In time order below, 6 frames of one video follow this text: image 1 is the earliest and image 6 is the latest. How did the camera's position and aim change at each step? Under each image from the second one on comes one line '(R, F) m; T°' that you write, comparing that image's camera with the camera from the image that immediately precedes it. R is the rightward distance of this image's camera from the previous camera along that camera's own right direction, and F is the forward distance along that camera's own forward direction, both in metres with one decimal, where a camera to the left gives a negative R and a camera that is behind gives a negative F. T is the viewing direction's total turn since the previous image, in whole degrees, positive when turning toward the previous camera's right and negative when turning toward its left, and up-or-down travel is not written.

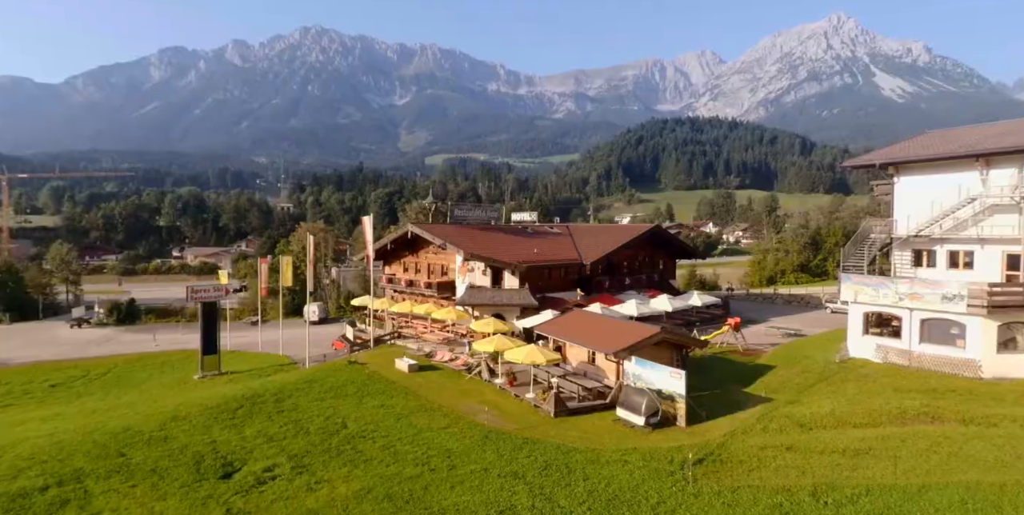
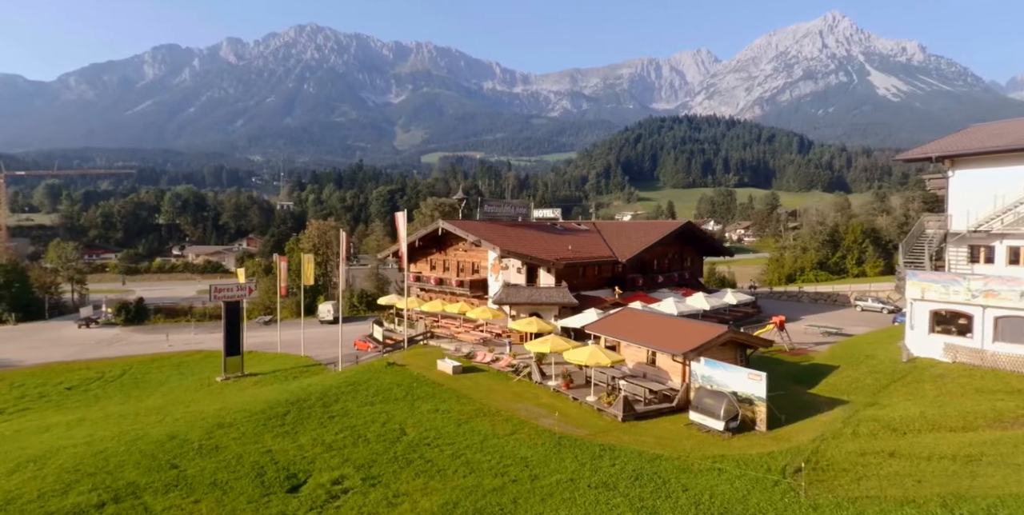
(-2.5, +1.3) m; +1°
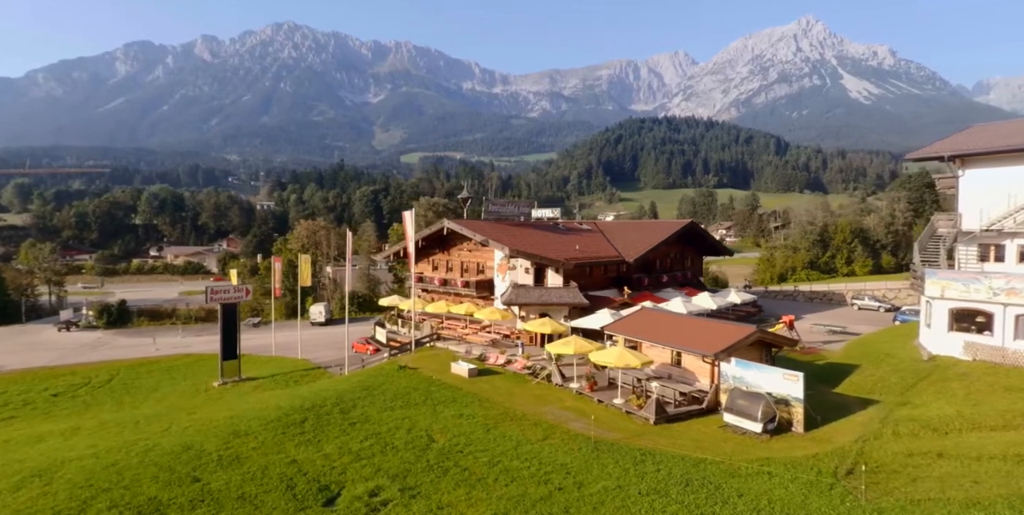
(-1.7, +0.7) m; +2°
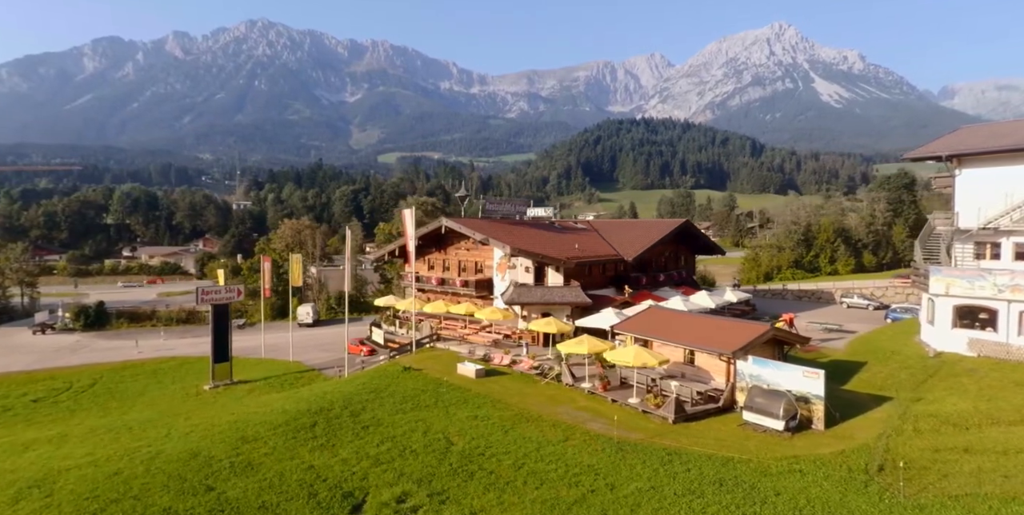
(-1.4, +0.5) m; +2°
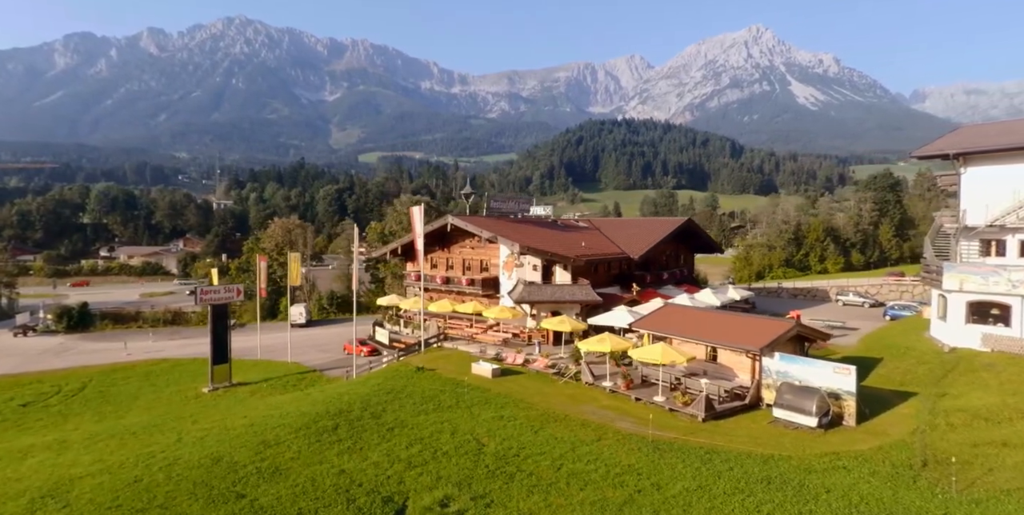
(-1.6, +0.5) m; +2°
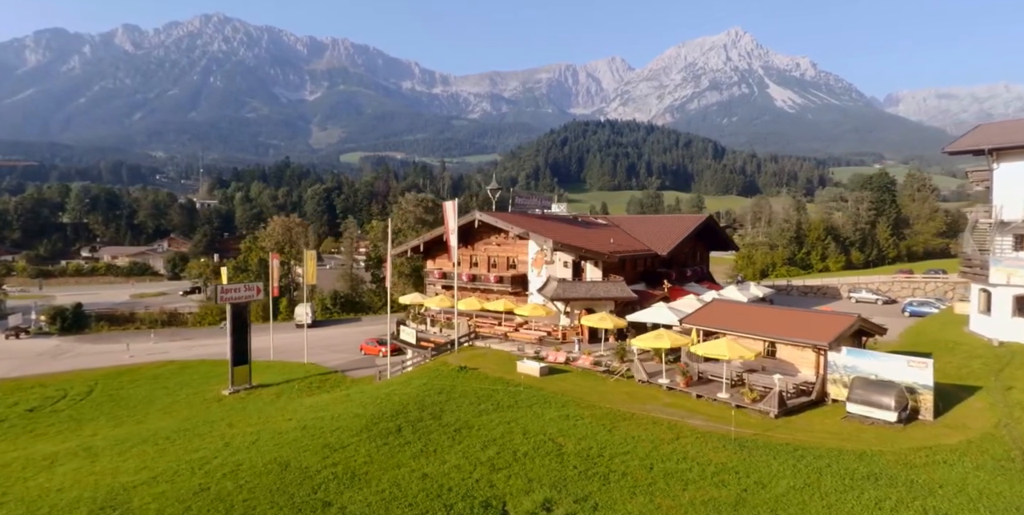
(-2.8, +0.9) m; +2°
